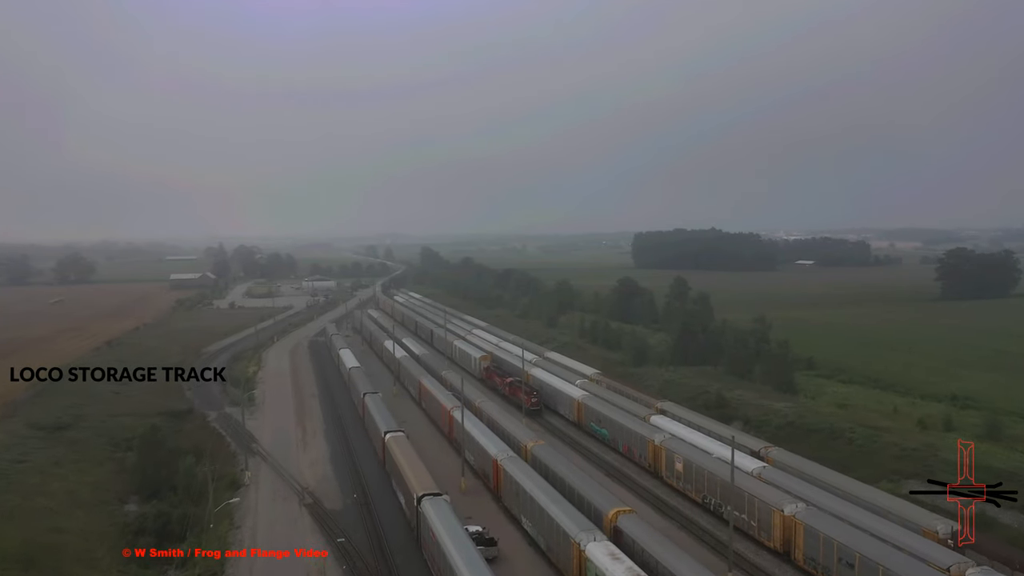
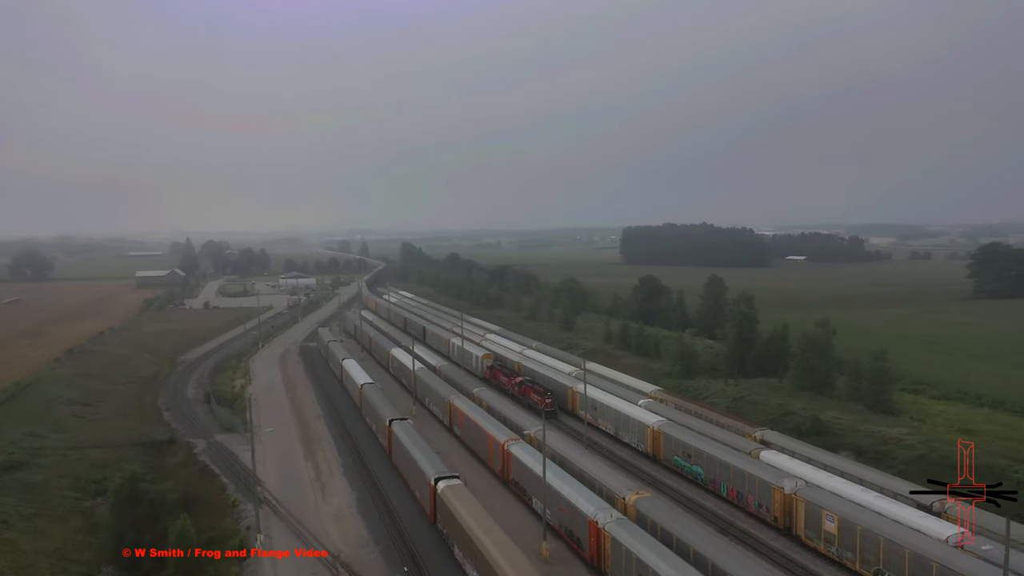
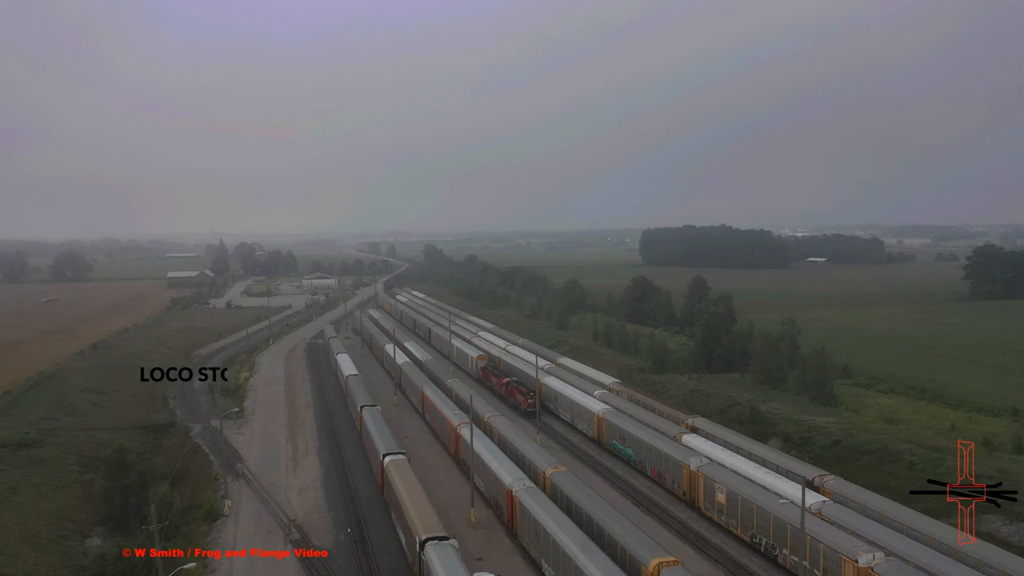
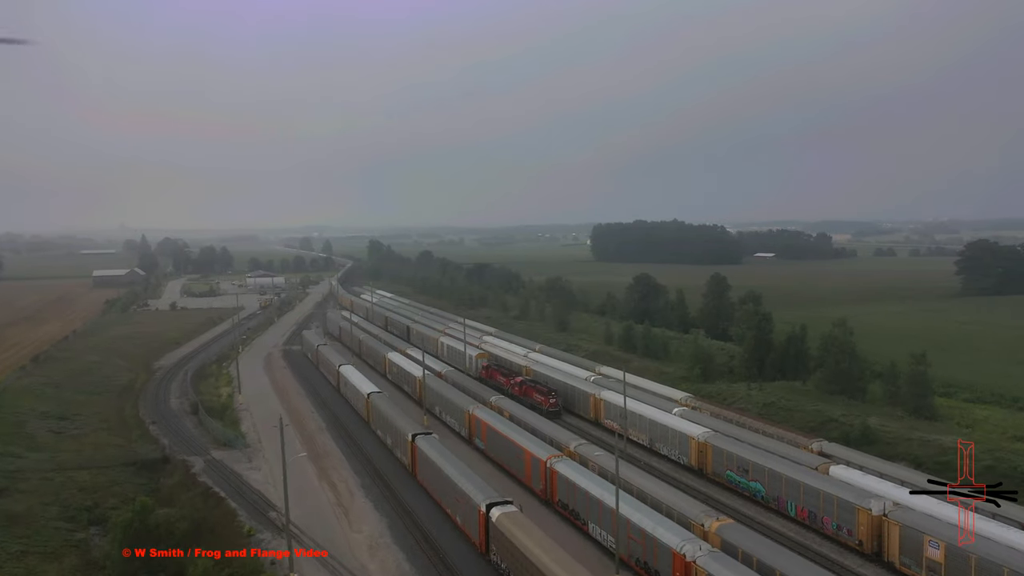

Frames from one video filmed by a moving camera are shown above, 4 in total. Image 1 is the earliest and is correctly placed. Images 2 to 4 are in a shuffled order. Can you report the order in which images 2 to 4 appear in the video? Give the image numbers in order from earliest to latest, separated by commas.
3, 2, 4
